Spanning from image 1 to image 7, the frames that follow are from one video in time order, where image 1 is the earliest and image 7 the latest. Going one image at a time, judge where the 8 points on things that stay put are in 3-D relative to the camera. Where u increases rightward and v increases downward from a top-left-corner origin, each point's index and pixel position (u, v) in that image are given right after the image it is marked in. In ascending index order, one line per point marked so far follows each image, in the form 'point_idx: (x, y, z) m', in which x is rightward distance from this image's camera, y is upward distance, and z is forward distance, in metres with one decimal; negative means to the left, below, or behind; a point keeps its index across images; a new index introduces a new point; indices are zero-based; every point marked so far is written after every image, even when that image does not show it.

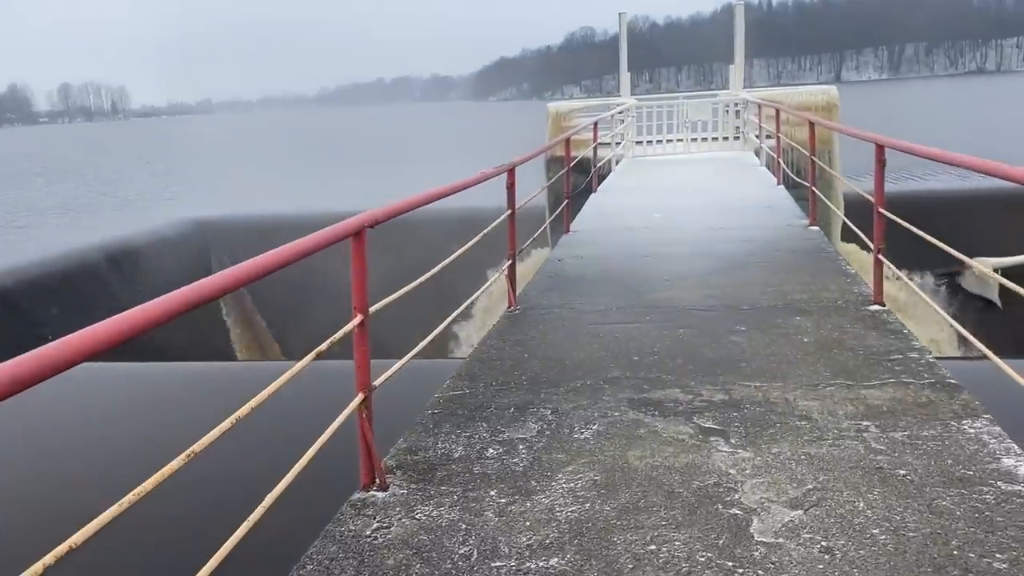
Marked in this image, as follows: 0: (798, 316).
0: (+1.5, -0.2, +4.4) m
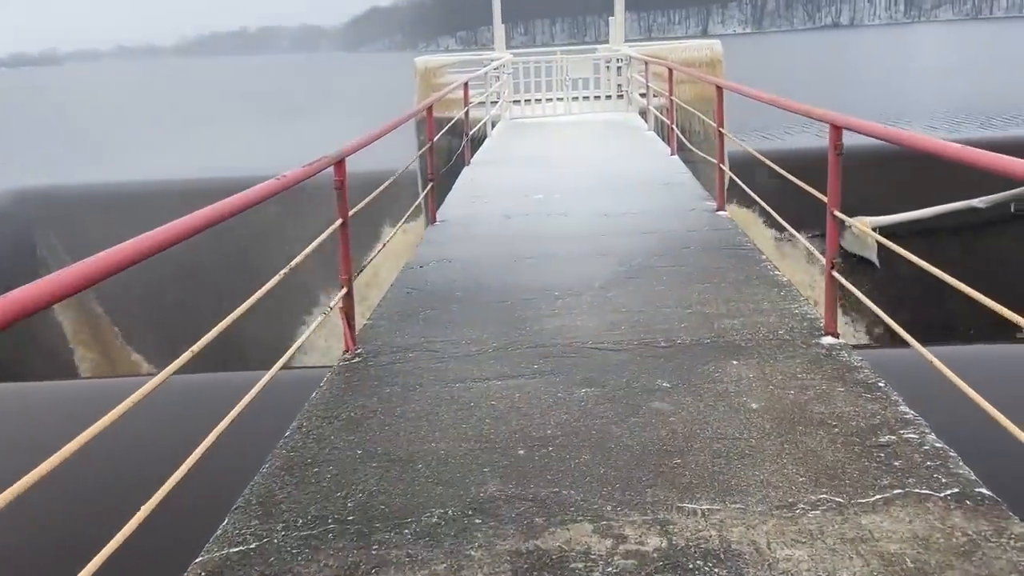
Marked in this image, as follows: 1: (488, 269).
0: (+0.9, -0.3, +3.3) m
1: (-0.1, +0.1, +4.9) m
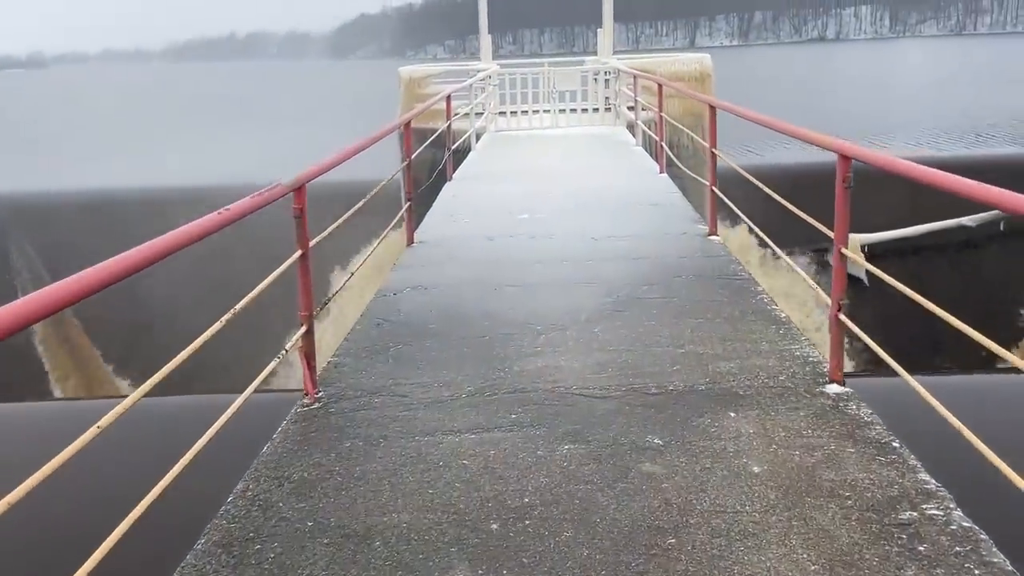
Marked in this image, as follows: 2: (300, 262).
0: (+0.8, -0.4, +3.0) m
1: (-0.3, 0.0, +4.6) m
2: (-0.8, +0.1, +3.2) m
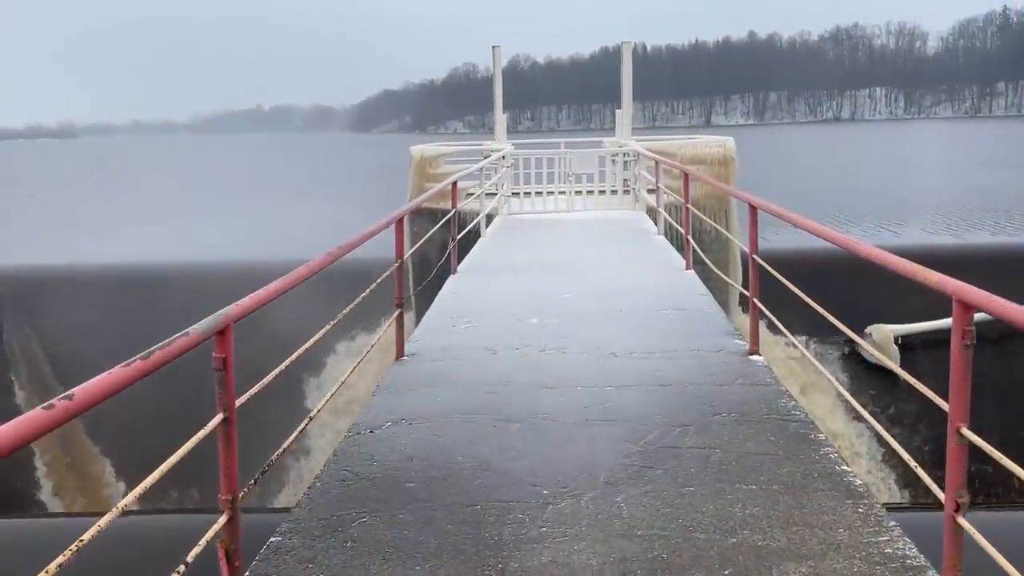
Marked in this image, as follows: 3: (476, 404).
0: (+0.8, -1.0, +2.1) m
1: (-0.2, -0.7, +3.7) m
2: (-0.8, -0.4, +2.4) m
3: (-0.2, -0.6, +4.2) m
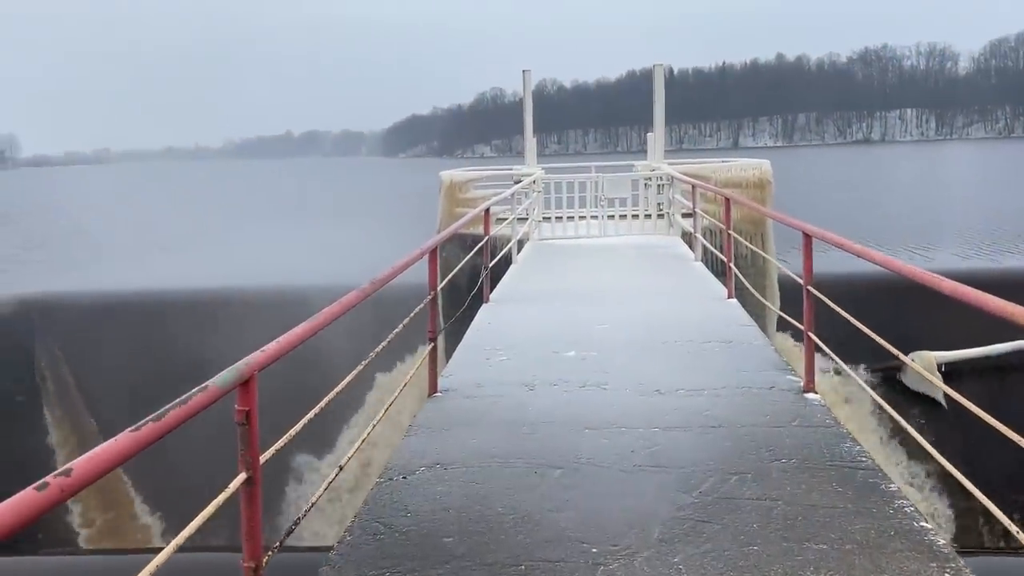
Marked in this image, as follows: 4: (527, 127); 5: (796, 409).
0: (+0.9, -1.1, +1.8) m
1: (-0.1, -0.8, +3.5) m
2: (-0.7, -0.5, +2.2) m
3: (0.0, -0.7, +3.9) m
4: (+0.3, +2.8, +14.4) m
5: (+1.5, -0.6, +4.3) m
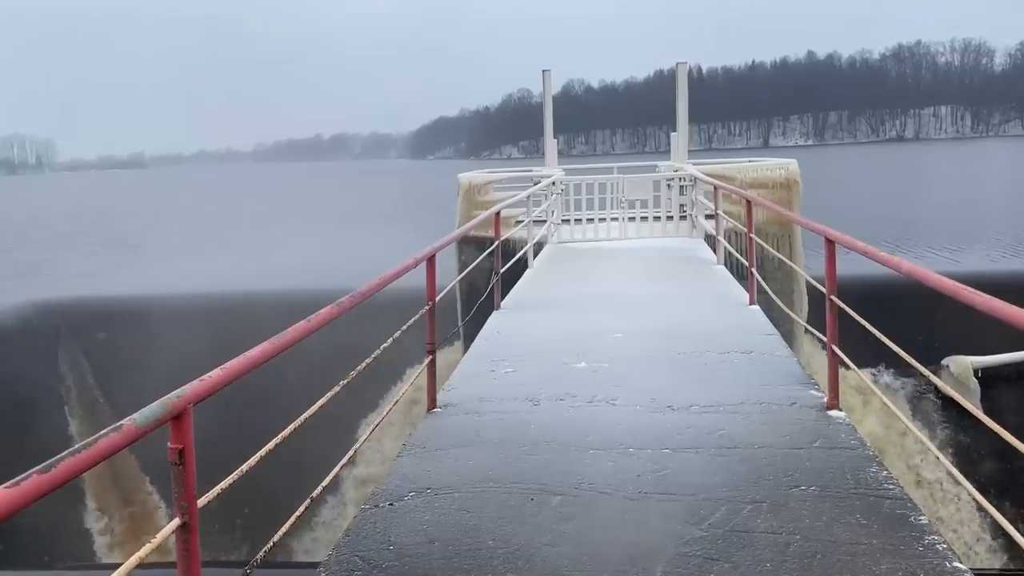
0: (+0.8, -1.1, +1.5) m
1: (-0.1, -0.9, +3.2) m
2: (-0.8, -0.6, +1.9) m
3: (0.0, -0.8, +3.6) m
4: (+0.6, +2.8, +14.2) m
5: (+1.5, -0.7, +4.0) m
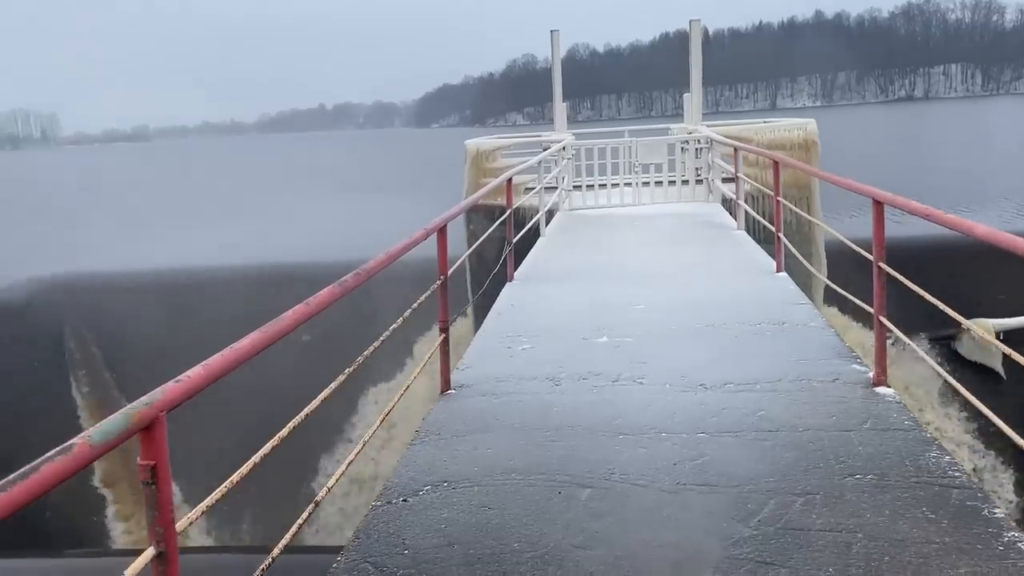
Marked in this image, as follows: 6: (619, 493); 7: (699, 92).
0: (+0.9, -1.1, +1.2) m
1: (0.0, -0.8, +2.9) m
2: (-0.7, -0.5, +1.6) m
3: (+0.1, -0.7, +3.3) m
4: (+0.7, +3.3, +13.7) m
5: (+1.6, -0.5, +3.7) m
6: (+0.4, -0.7, +3.0) m
7: (+3.1, +3.3, +13.7) m
